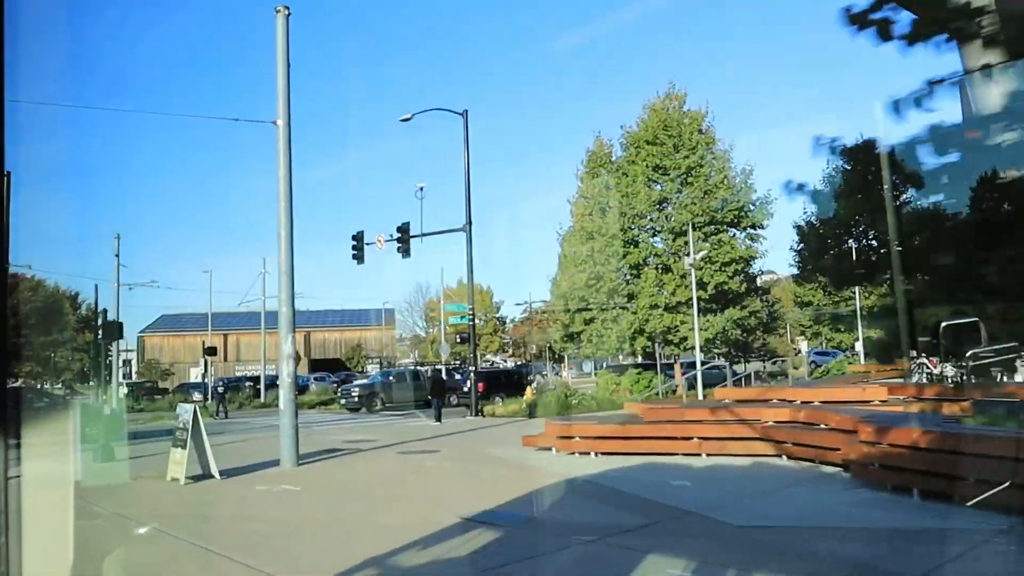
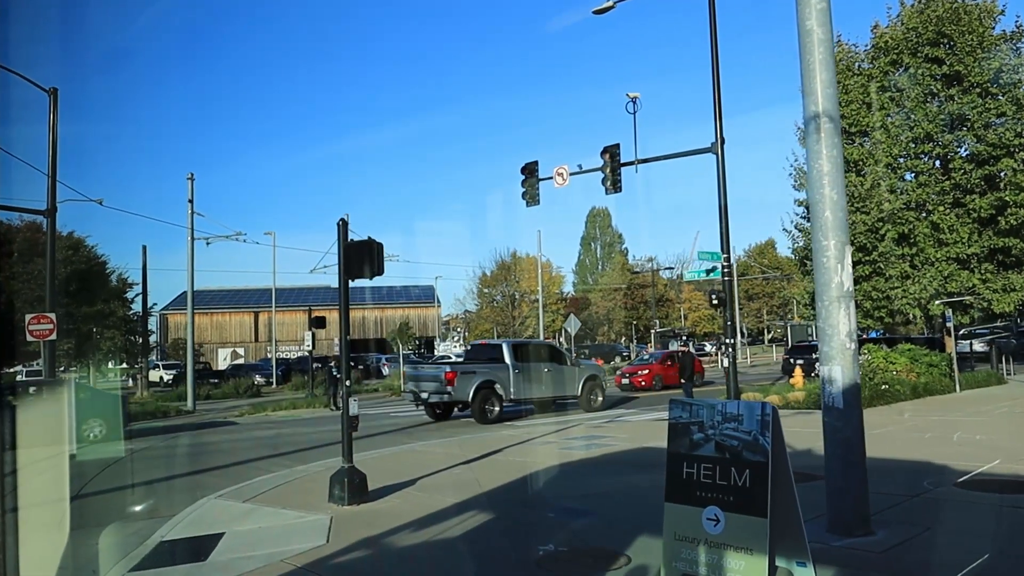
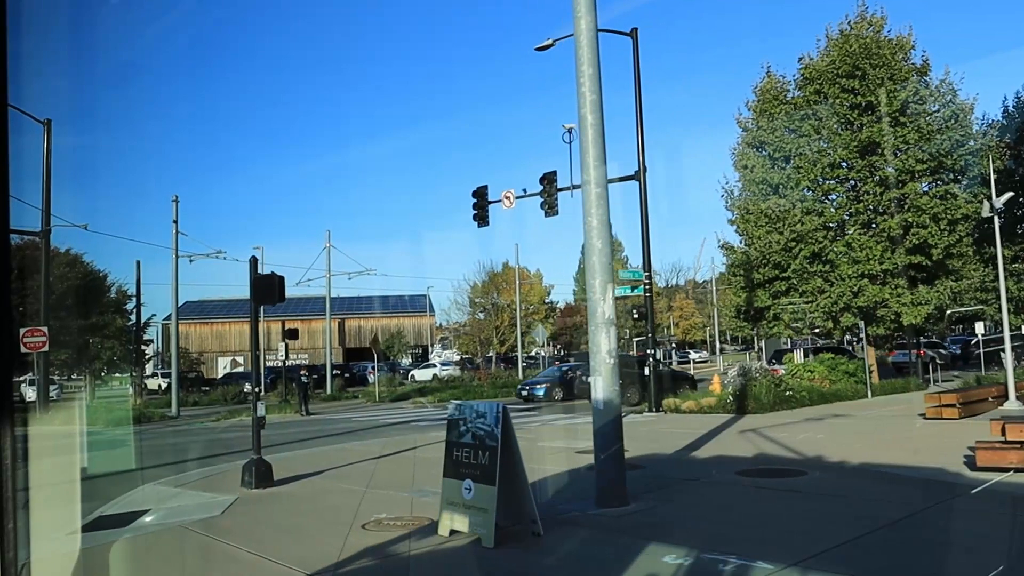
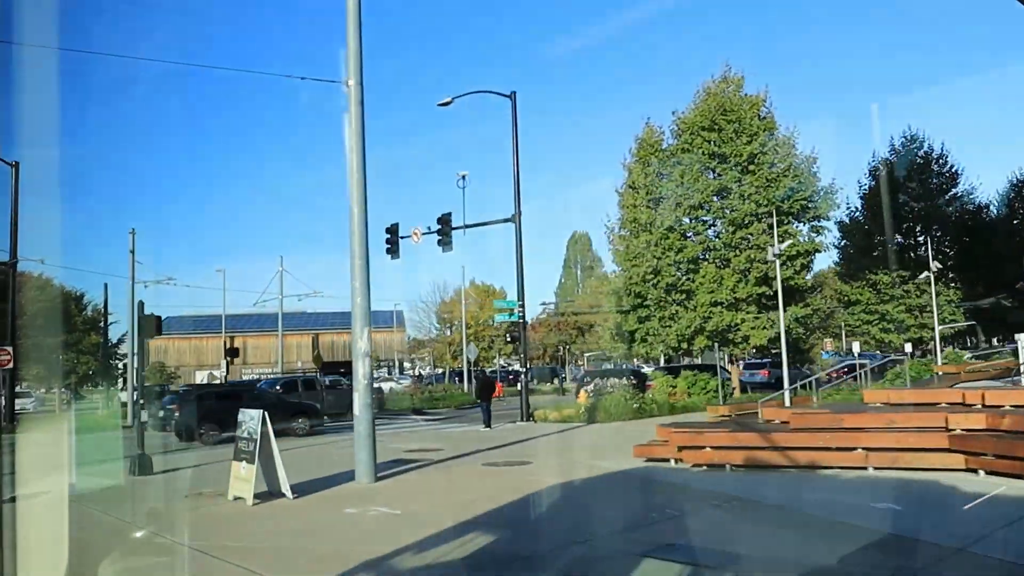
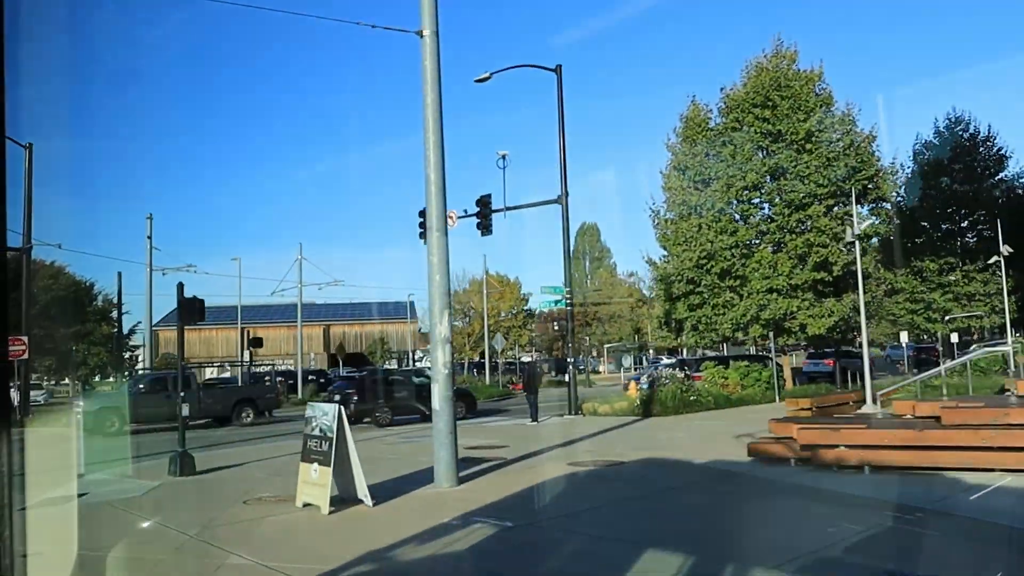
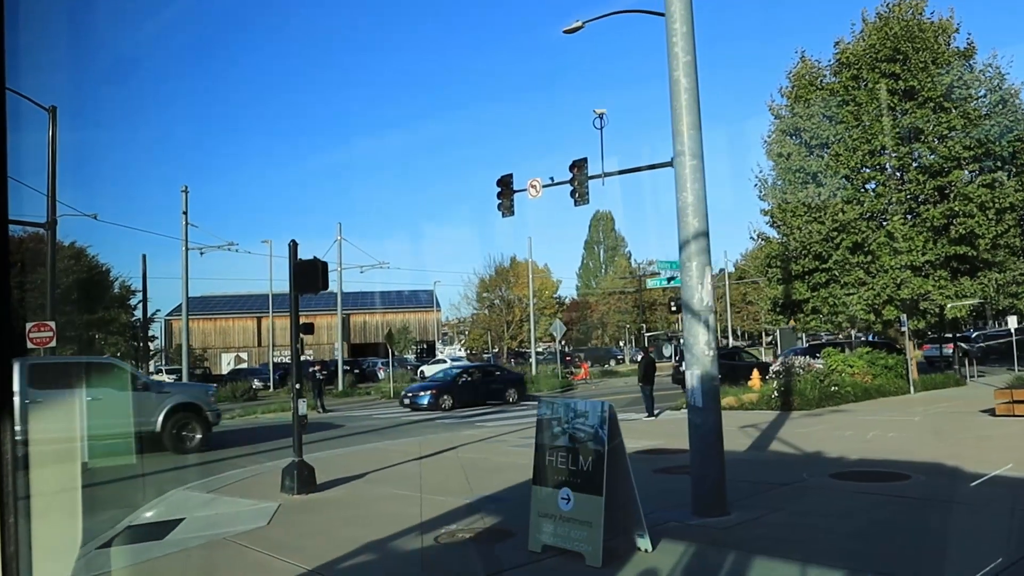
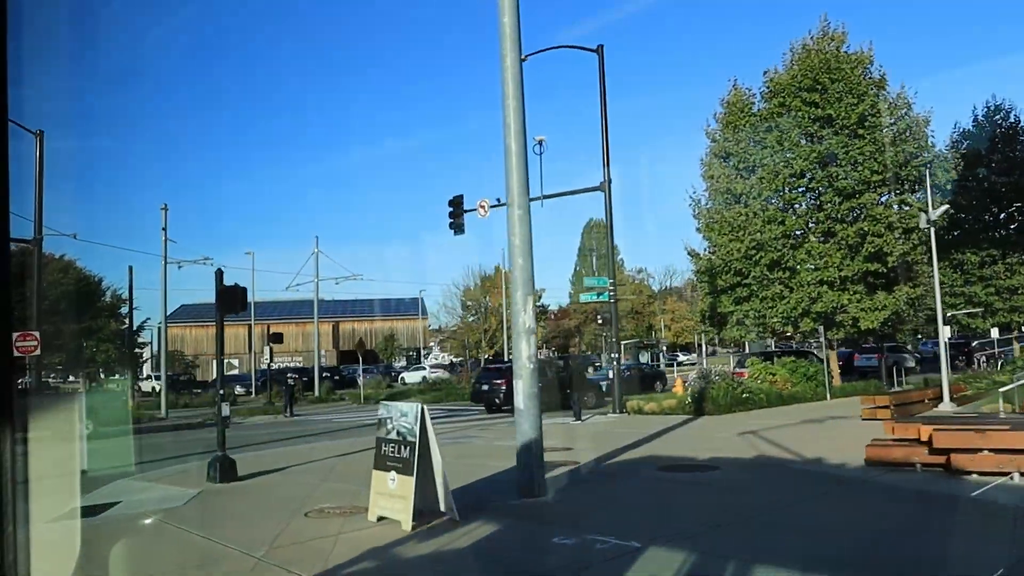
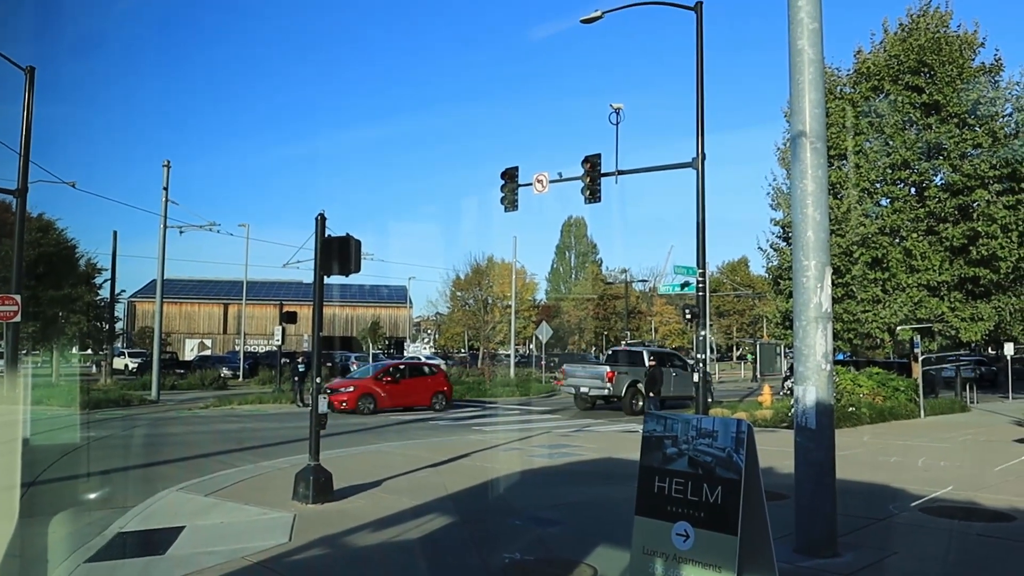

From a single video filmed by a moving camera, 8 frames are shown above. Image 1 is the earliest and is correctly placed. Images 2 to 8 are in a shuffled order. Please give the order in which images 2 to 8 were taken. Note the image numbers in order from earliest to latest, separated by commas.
4, 5, 7, 3, 6, 2, 8
